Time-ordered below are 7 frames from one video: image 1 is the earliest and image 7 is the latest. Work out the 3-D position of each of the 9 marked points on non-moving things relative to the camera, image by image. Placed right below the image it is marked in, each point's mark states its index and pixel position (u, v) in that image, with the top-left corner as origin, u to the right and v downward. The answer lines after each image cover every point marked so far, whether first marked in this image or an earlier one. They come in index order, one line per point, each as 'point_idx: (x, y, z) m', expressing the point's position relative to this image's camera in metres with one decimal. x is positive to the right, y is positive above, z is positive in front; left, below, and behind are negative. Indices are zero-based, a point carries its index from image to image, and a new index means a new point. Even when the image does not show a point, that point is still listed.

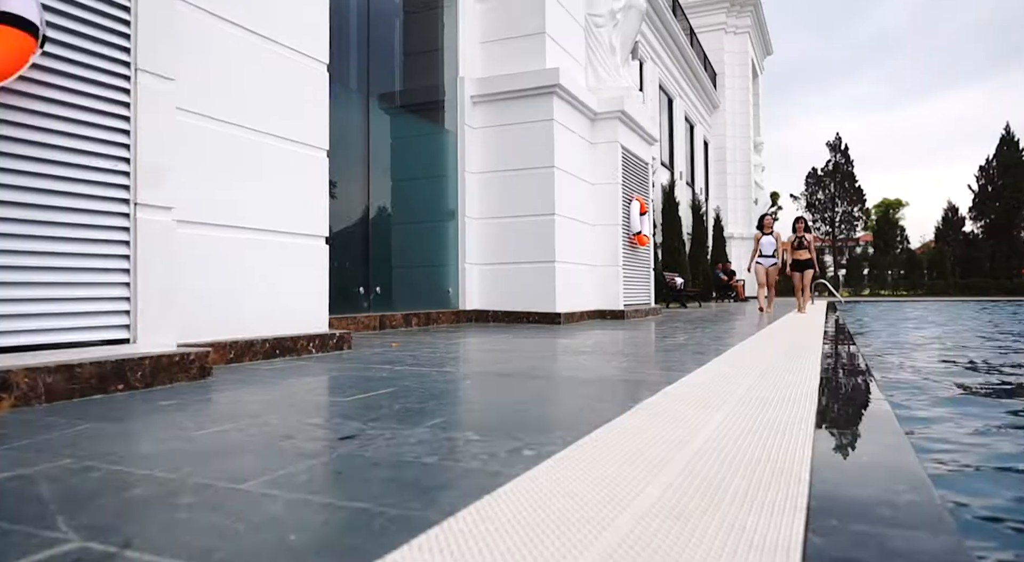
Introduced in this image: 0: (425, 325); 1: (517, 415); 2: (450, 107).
0: (-1.0, -0.5, +7.8) m
1: (0.0, -0.4, +2.3) m
2: (-0.8, +2.1, +8.5) m
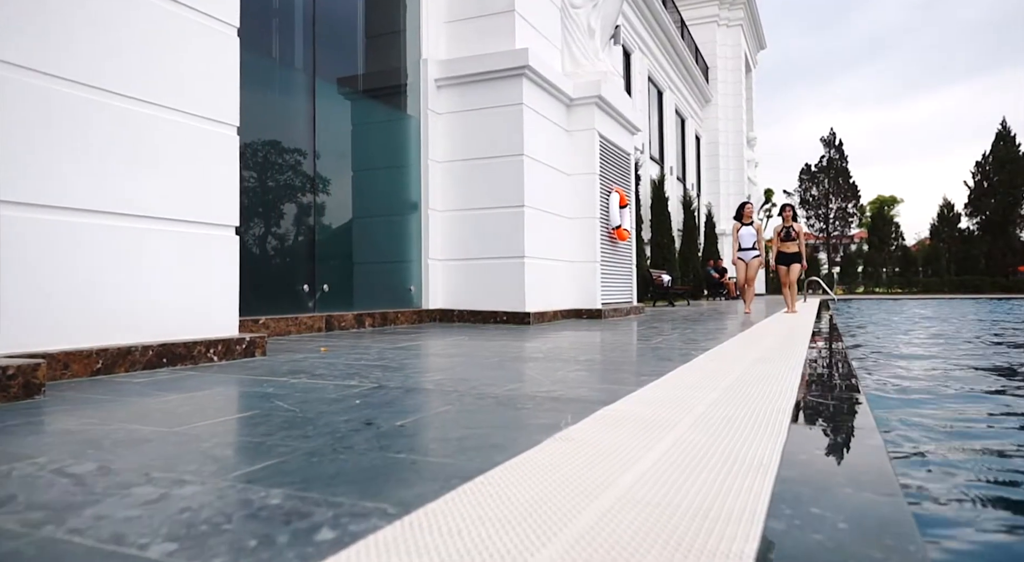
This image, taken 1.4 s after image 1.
0: (-1.4, -0.5, +7.2) m
1: (-0.3, -0.4, +1.8) m
2: (-1.1, +2.2, +7.9) m
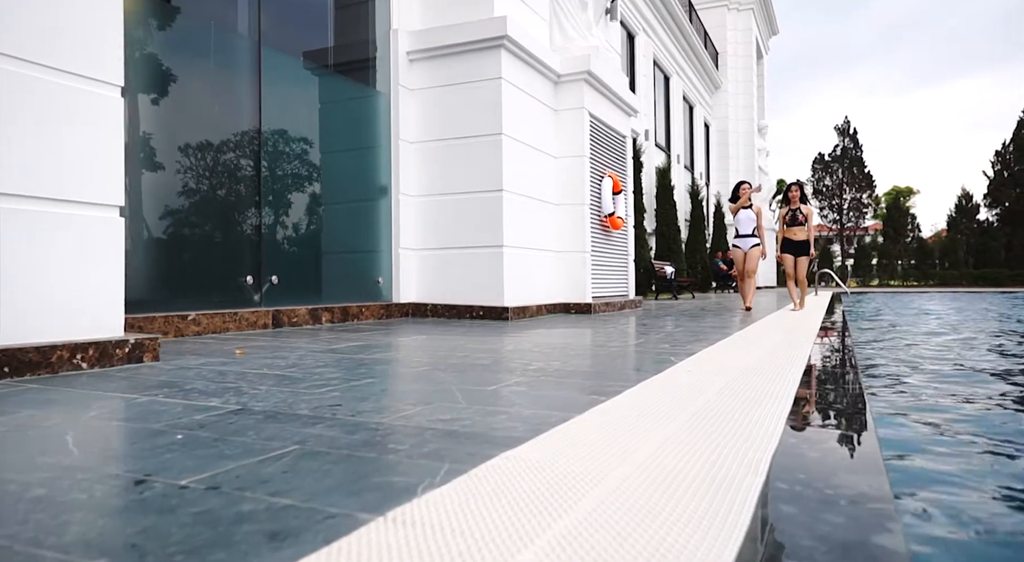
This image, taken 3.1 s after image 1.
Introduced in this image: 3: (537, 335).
0: (-1.6, -0.4, +6.6) m
1: (-0.6, -0.4, +1.1) m
2: (-1.4, +2.3, +7.3) m
3: (+0.2, -0.5, +6.1) m
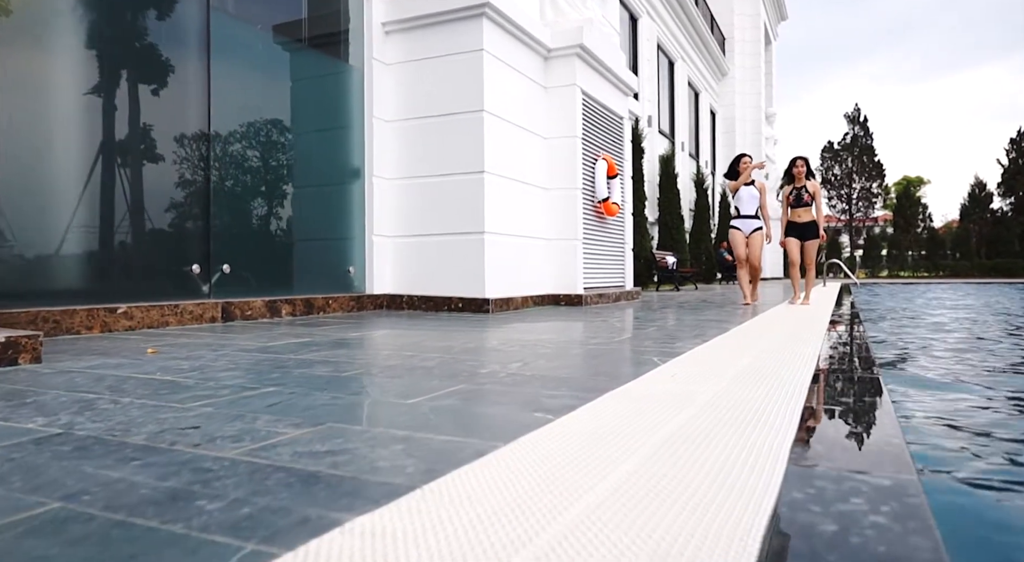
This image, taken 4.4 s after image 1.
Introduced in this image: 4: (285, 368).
0: (-1.8, -0.3, +6.0) m
1: (-0.9, -0.4, +0.6) m
2: (-1.5, +2.4, +6.7) m
3: (+0.1, -0.4, +5.6) m
4: (-0.9, -0.3, +2.7) m
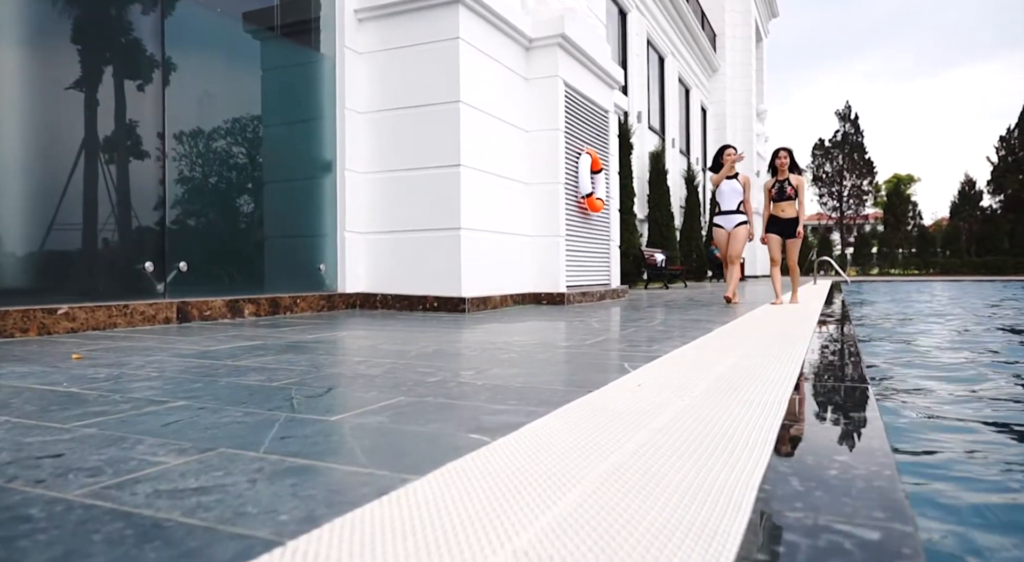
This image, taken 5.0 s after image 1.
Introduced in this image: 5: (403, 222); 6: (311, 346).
0: (-2.0, -0.3, +5.8) m
1: (-1.0, -0.4, +0.3) m
2: (-1.7, +2.4, +6.4) m
3: (-0.1, -0.4, +5.3) m
4: (-1.1, -0.3, +2.5) m
5: (-1.0, +0.5, +6.3) m
6: (-1.0, -0.3, +3.5) m
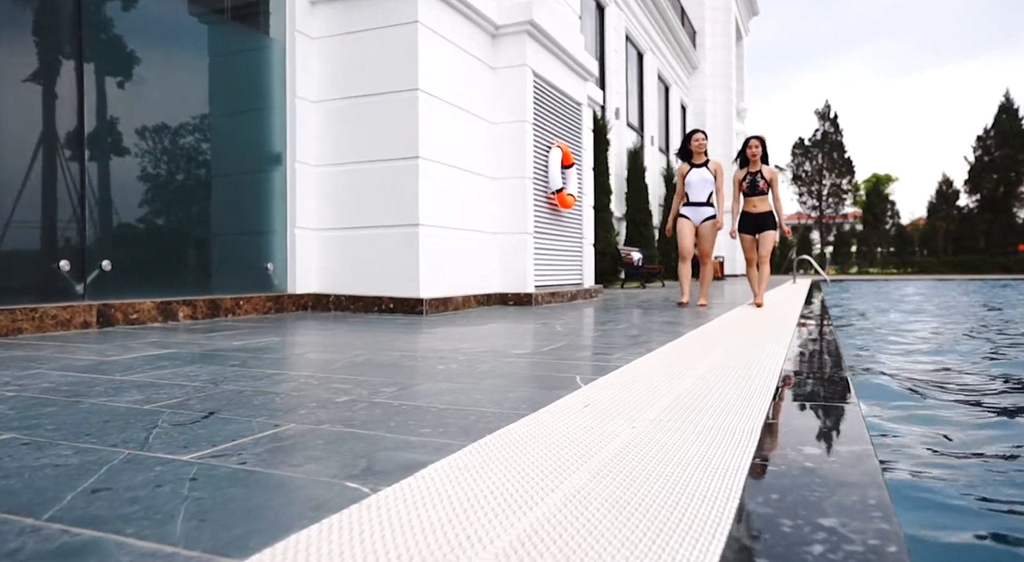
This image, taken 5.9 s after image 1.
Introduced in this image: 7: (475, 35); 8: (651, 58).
0: (-2.3, -0.3, +5.3) m
1: (-1.2, -0.4, -0.1) m
2: (-2.0, +2.4, +6.0) m
3: (-0.4, -0.4, +4.9) m
4: (-1.3, -0.3, +2.1) m
5: (-1.3, +0.5, +5.9) m
6: (-1.3, -0.3, +3.1) m
7: (-0.4, +2.4, +6.6) m
8: (+3.8, +6.2, +19.3) m
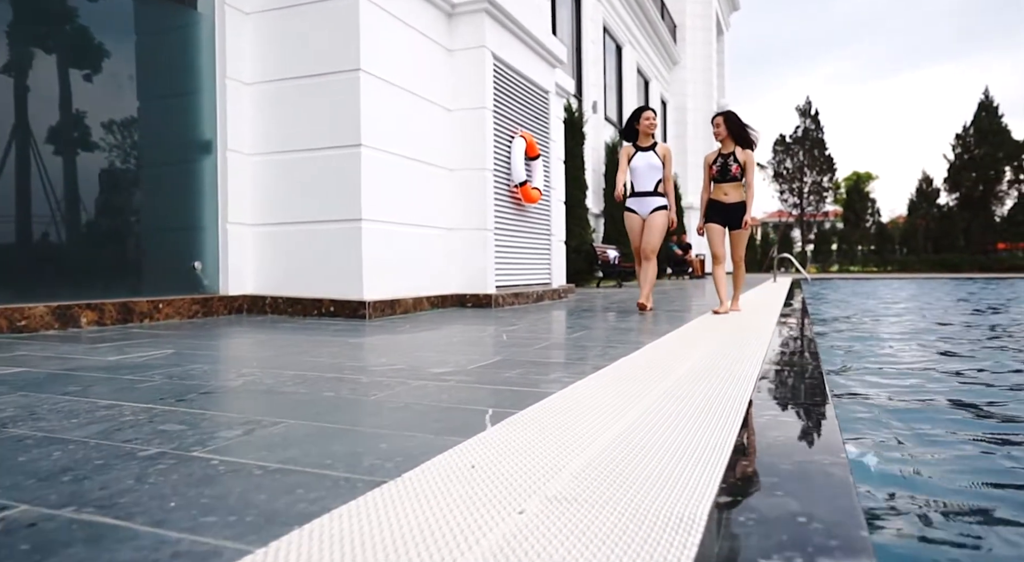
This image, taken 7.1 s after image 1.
0: (-2.7, -0.3, +4.8) m
1: (-1.4, -0.4, -0.6) m
2: (-2.4, +2.4, +5.4) m
3: (-0.8, -0.4, +4.4) m
4: (-1.5, -0.4, +1.5) m
5: (-1.7, +0.5, +5.4) m
6: (-1.6, -0.3, +2.5) m
7: (-0.7, +2.4, +6.1) m
8: (+3.2, +6.3, +18.8) m
